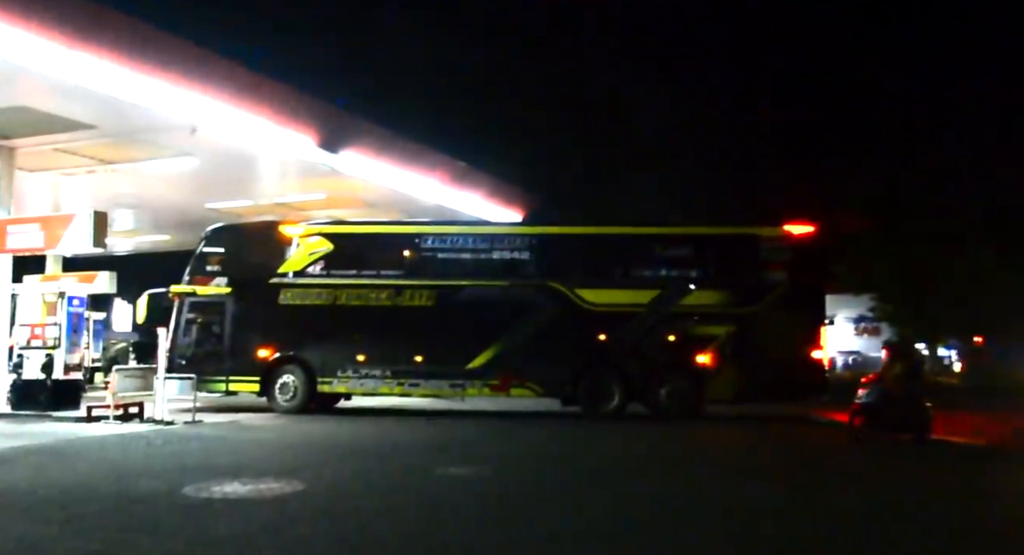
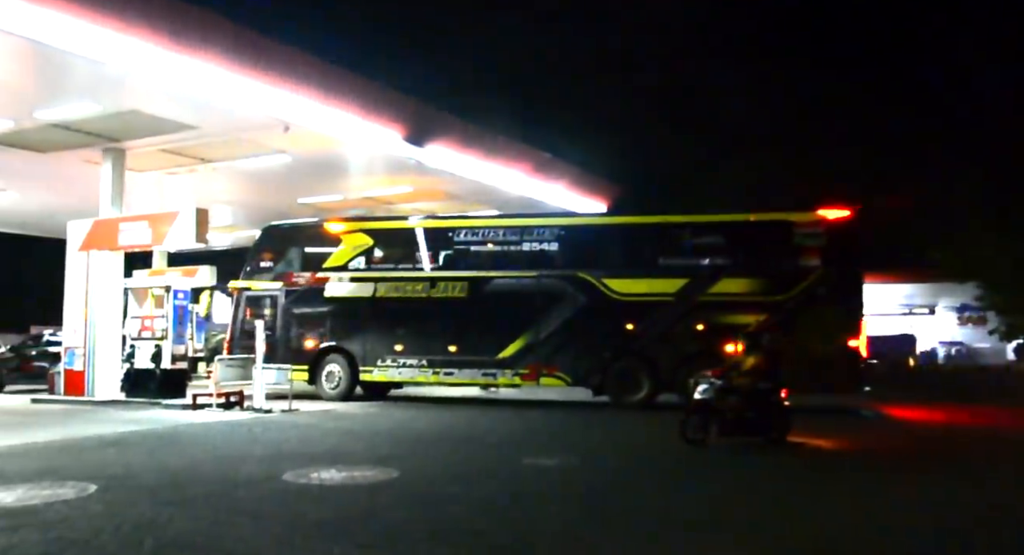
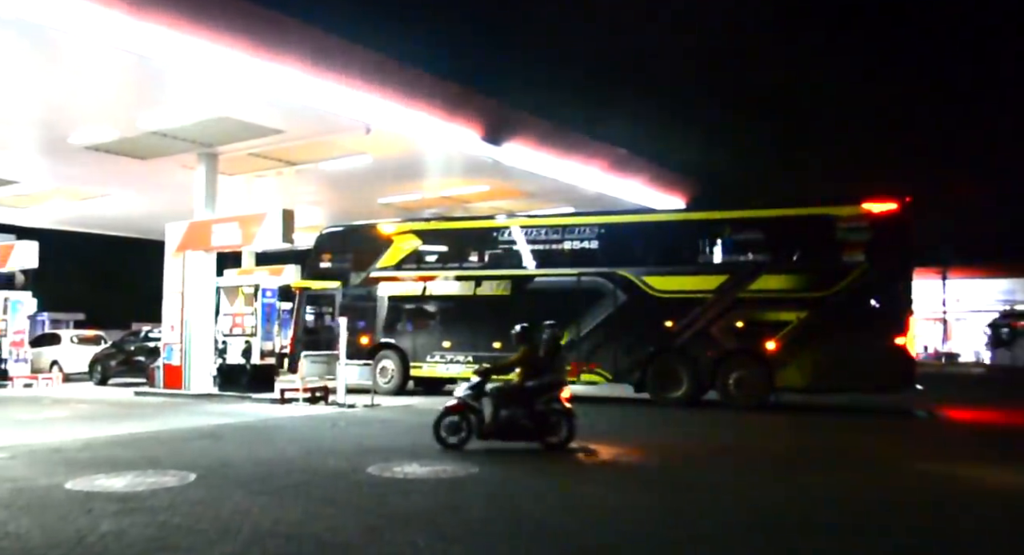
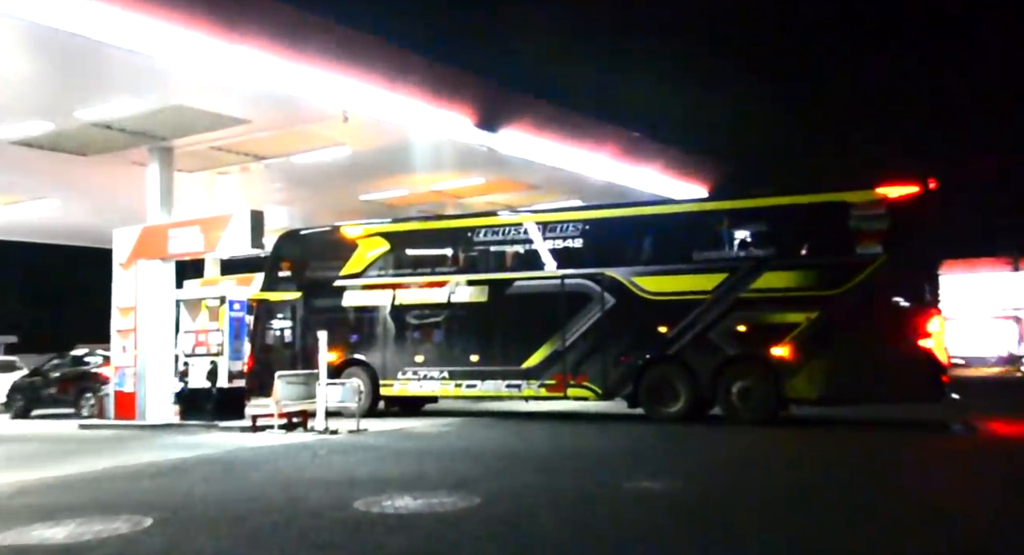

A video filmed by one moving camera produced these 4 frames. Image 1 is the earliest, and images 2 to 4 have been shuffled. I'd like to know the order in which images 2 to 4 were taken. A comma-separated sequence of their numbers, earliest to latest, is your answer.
2, 3, 4
